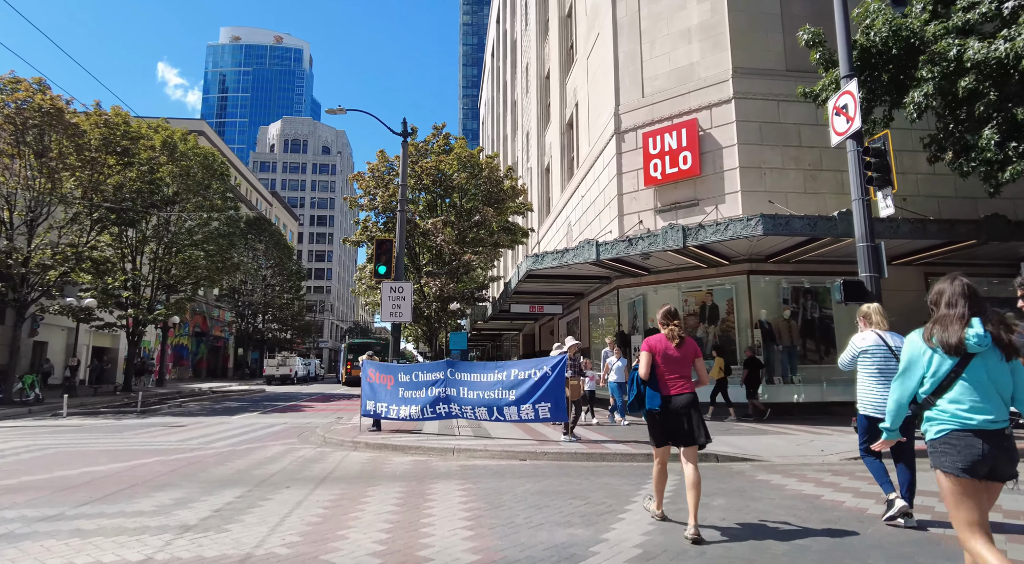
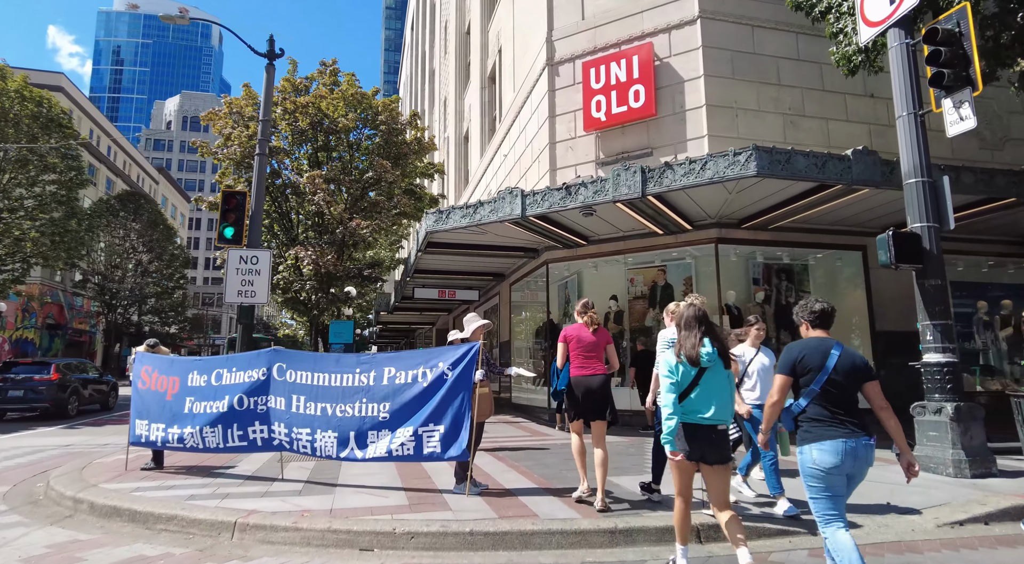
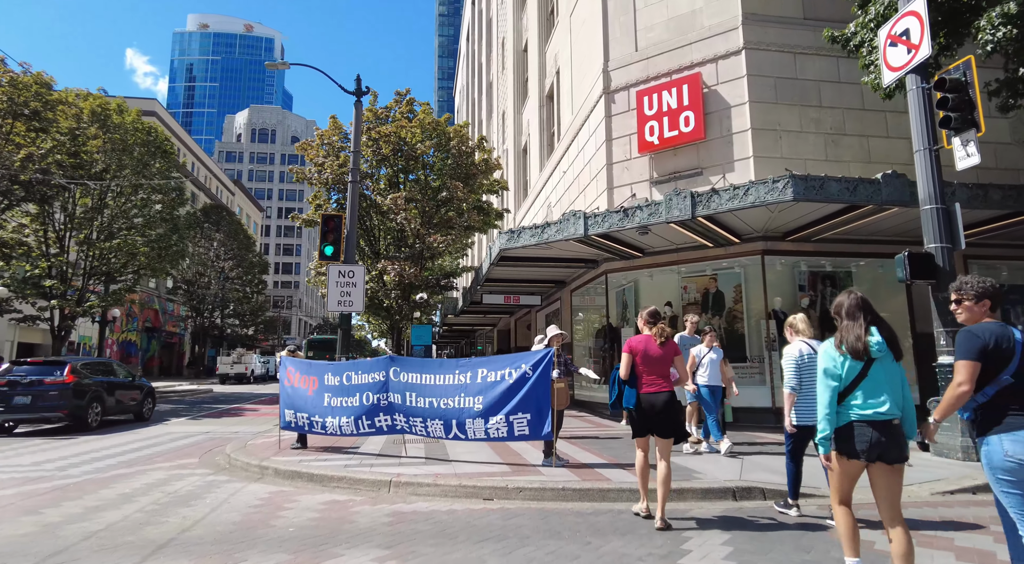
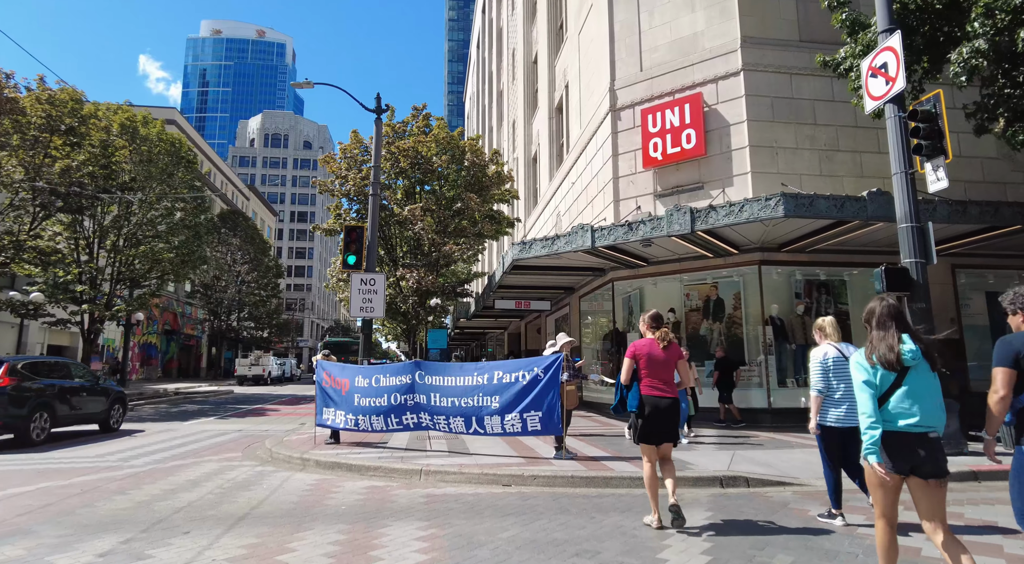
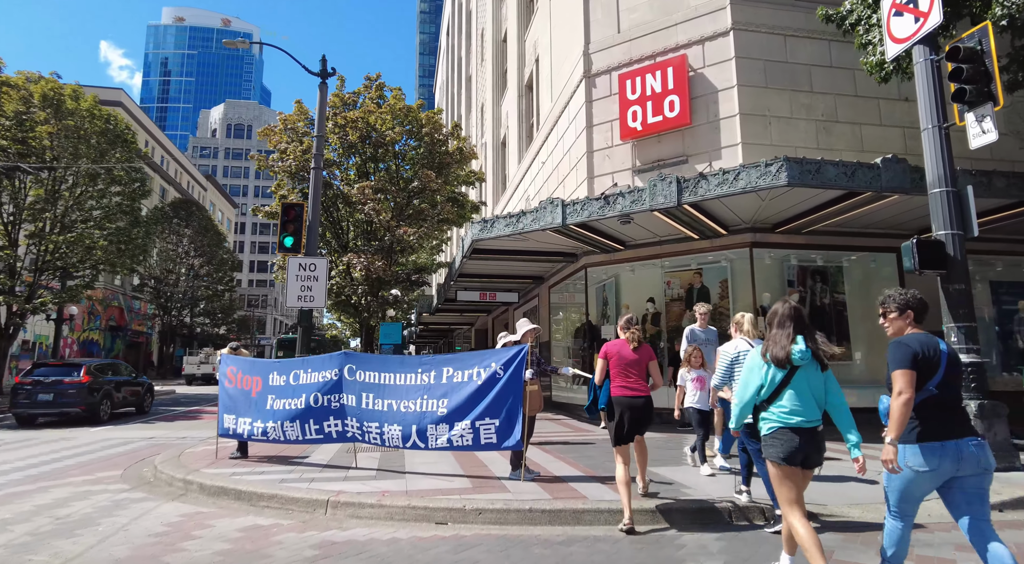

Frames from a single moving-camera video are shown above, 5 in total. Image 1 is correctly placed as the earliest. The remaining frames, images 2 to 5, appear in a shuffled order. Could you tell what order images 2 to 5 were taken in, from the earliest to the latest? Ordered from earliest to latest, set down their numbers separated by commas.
4, 3, 5, 2
